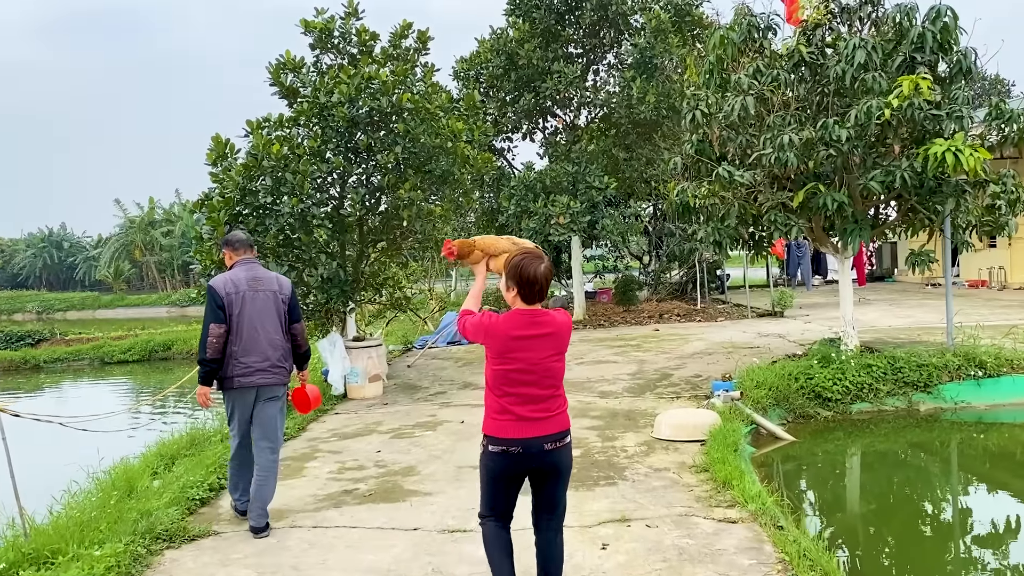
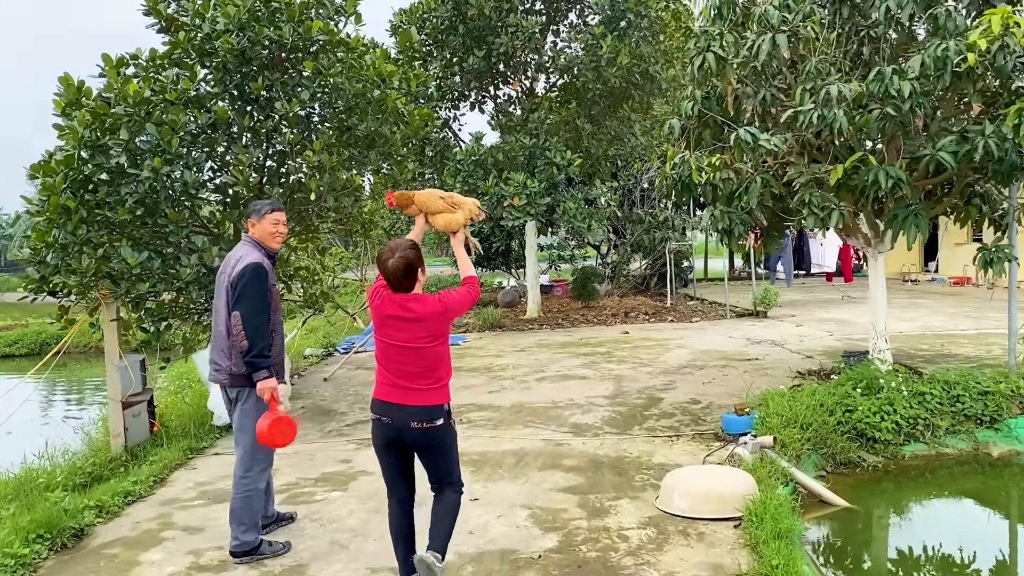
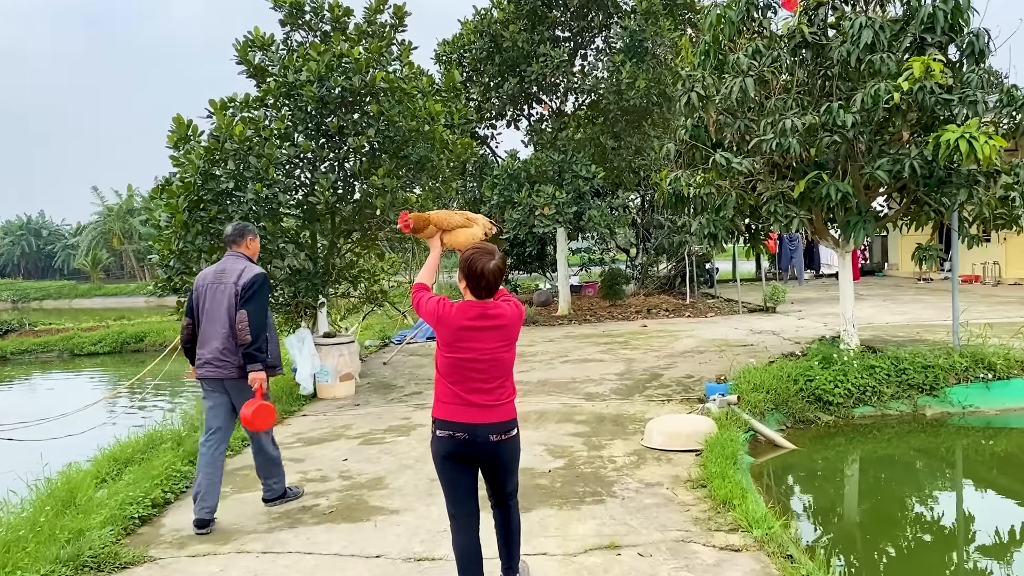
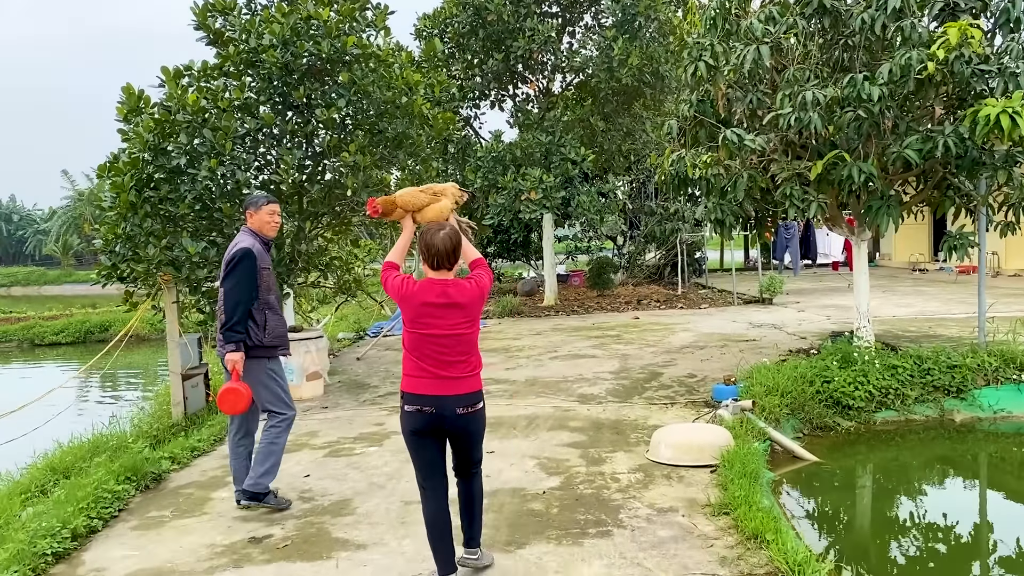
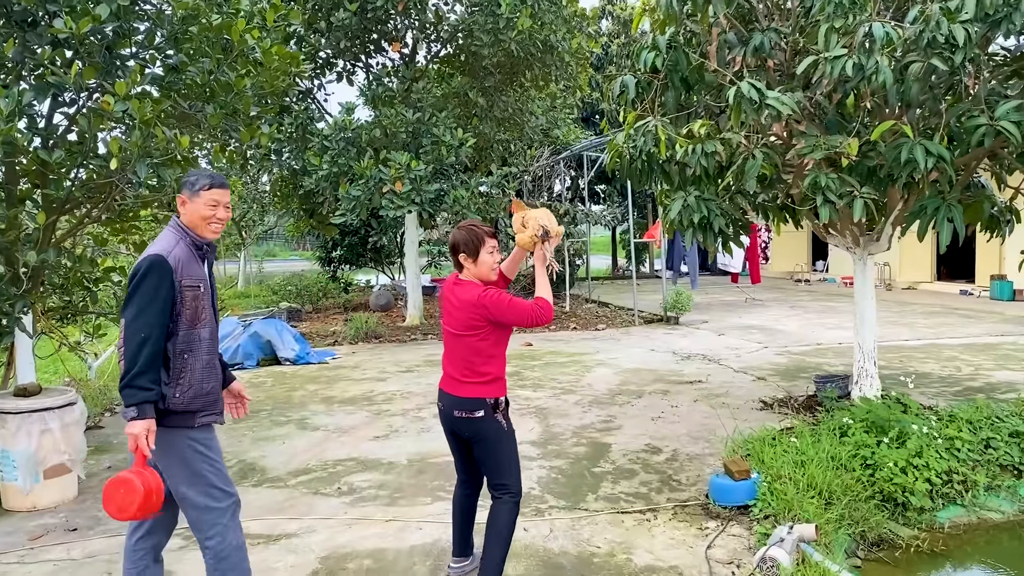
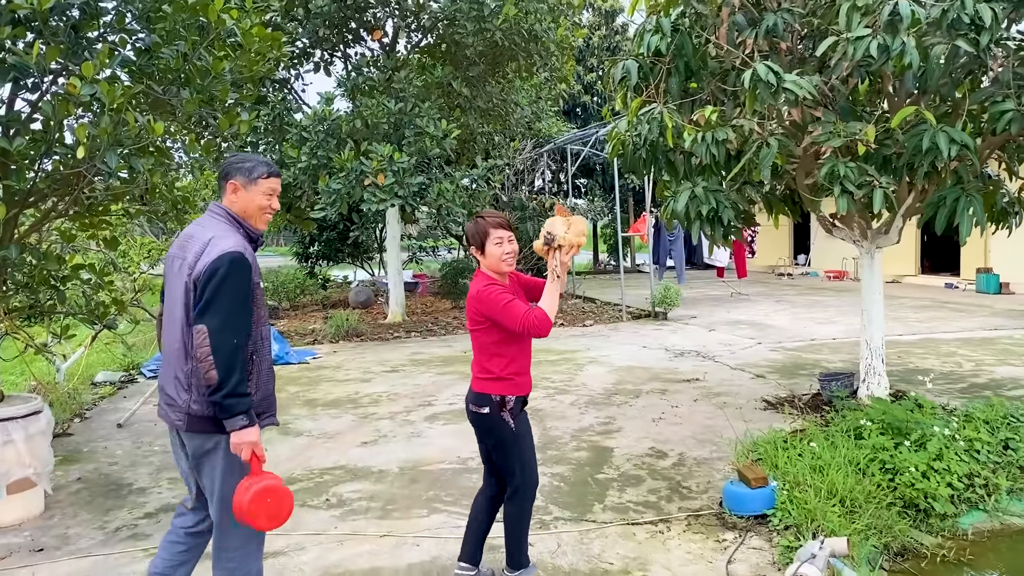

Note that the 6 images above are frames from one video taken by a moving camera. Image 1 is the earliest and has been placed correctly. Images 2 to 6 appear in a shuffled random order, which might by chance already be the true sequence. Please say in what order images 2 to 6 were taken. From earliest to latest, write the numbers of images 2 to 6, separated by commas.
3, 4, 2, 5, 6
